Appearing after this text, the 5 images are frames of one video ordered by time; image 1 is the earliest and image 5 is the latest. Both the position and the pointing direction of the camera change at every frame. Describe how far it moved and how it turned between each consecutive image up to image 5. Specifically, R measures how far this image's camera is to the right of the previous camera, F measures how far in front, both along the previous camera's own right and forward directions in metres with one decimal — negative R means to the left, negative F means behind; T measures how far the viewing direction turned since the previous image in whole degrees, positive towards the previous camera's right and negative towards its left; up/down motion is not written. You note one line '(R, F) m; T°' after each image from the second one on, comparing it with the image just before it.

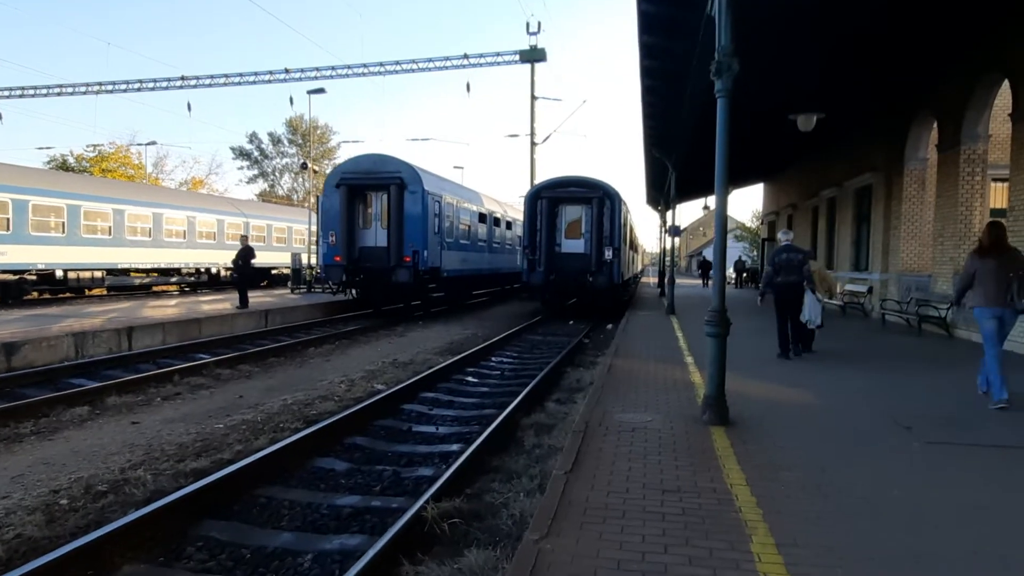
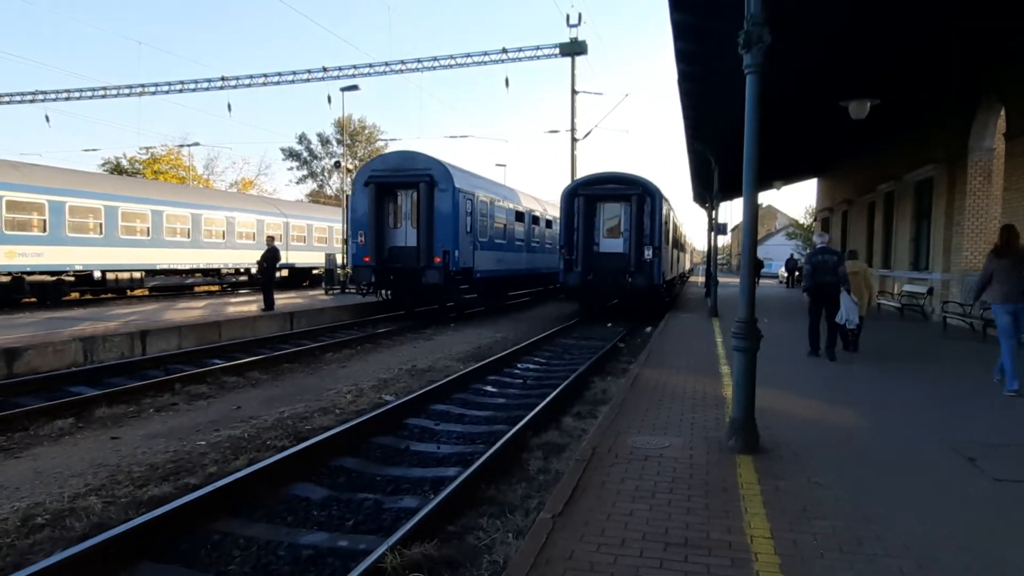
(+0.4, +0.7) m; -4°
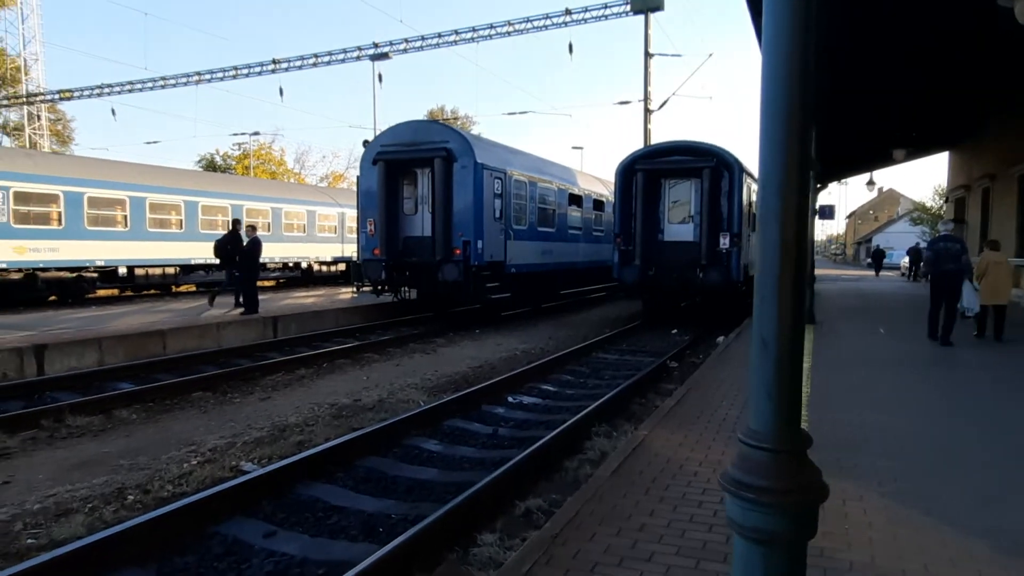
(+1.2, +3.3) m; -8°
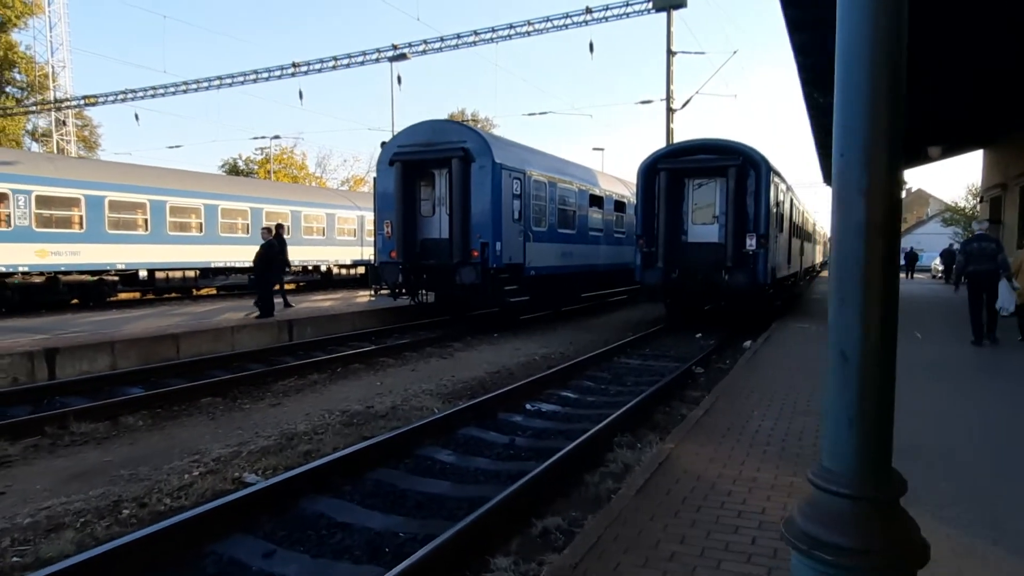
(0.0, +0.3) m; -2°
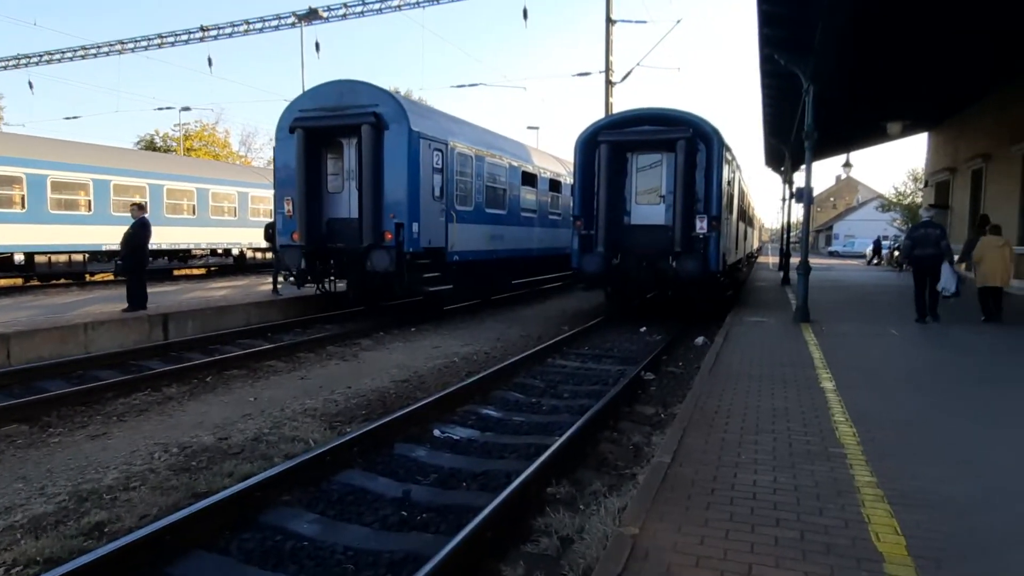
(+0.3, +1.7) m; +5°
